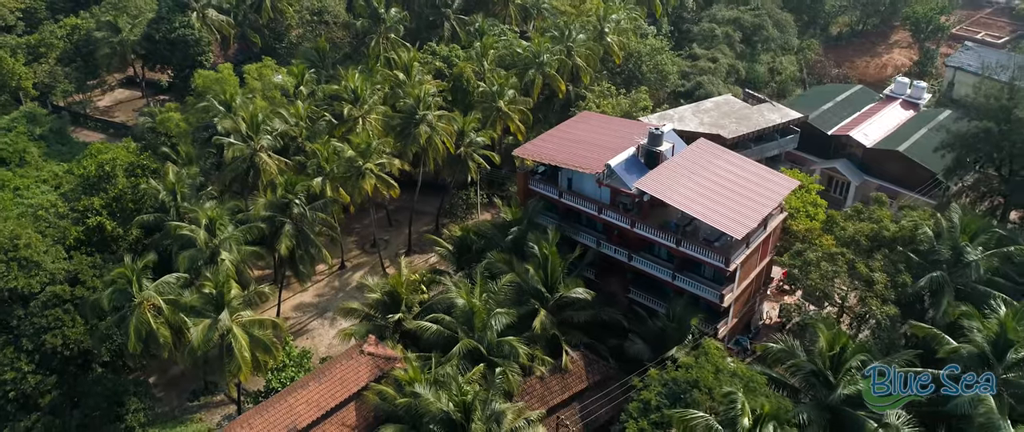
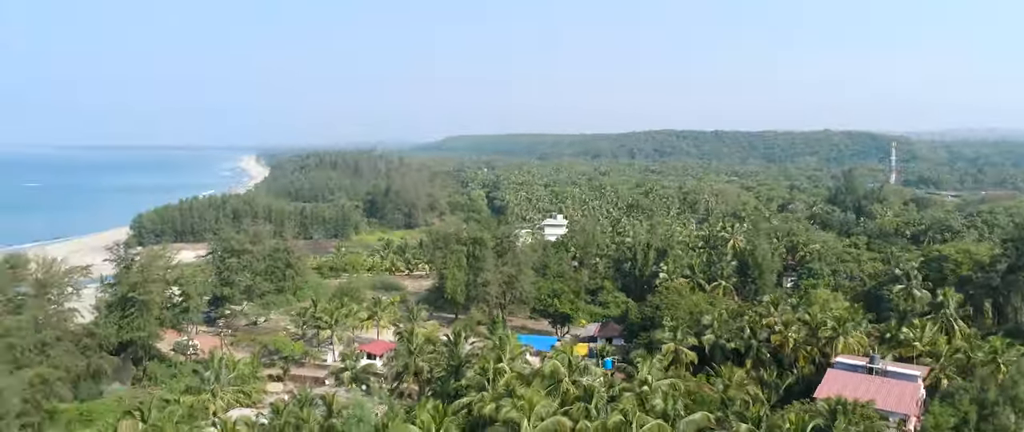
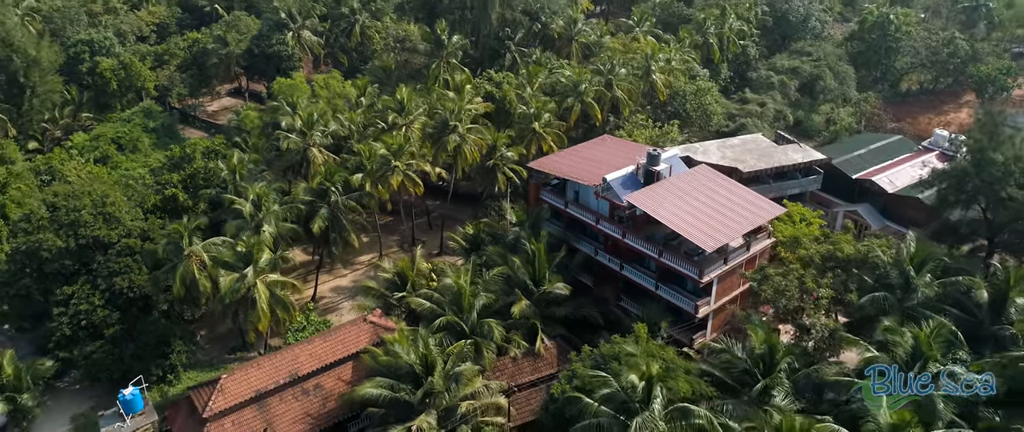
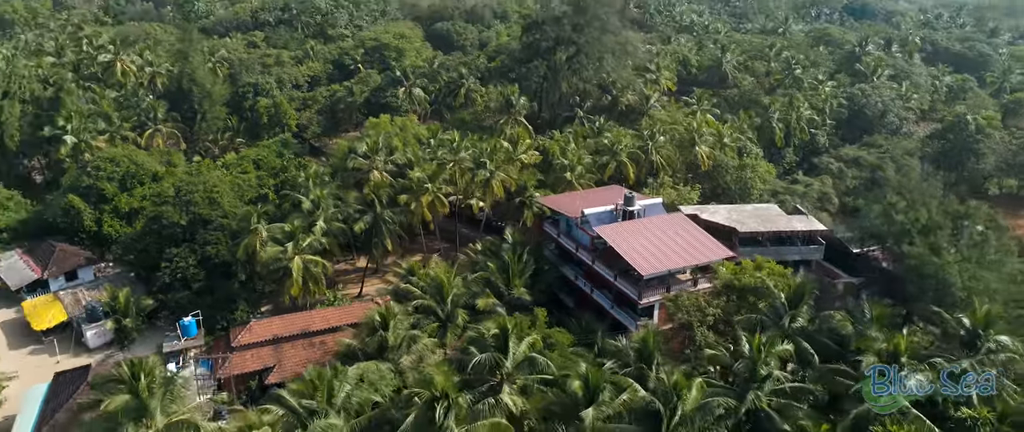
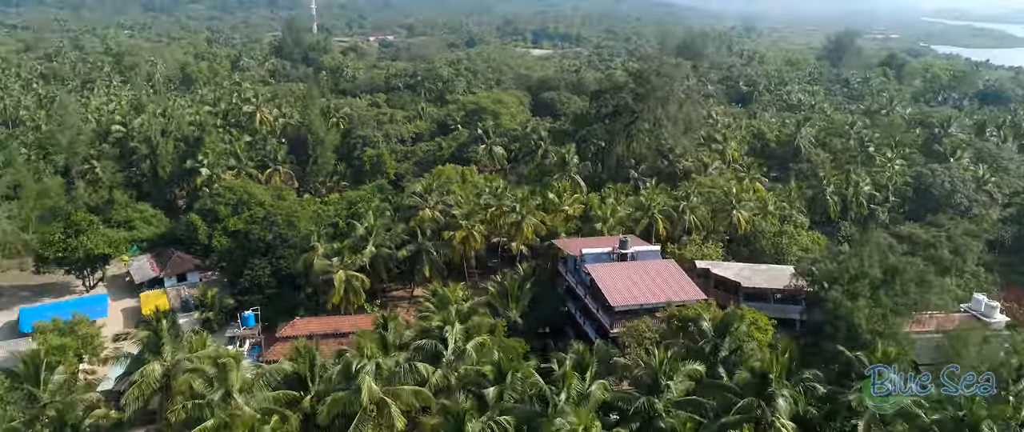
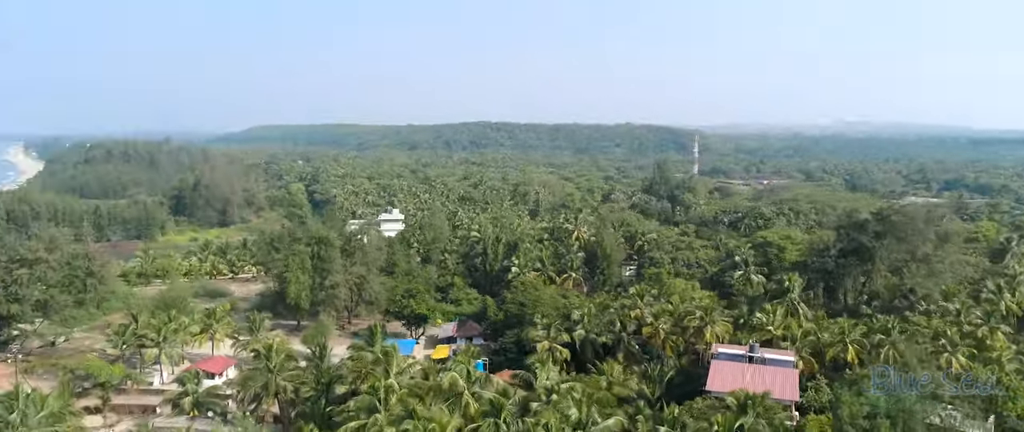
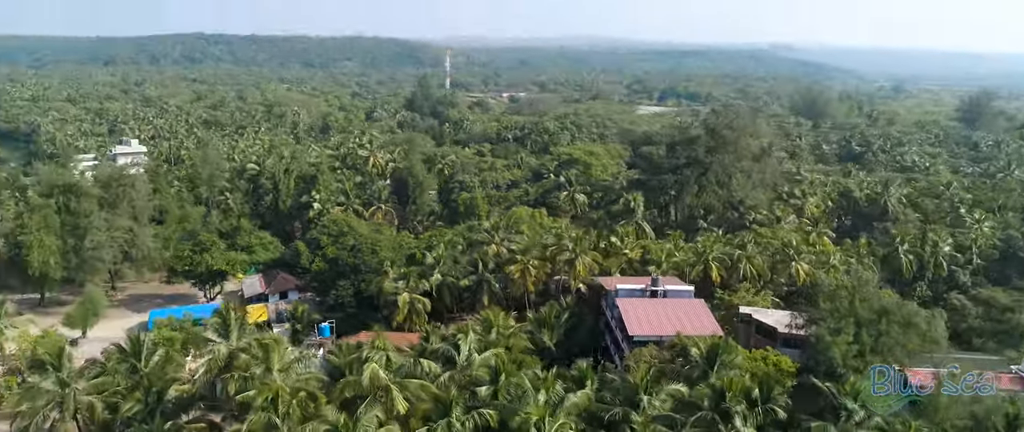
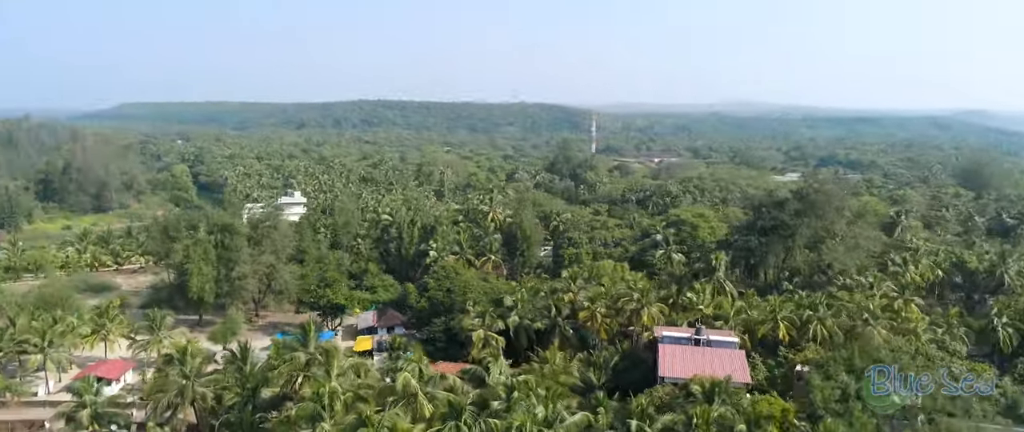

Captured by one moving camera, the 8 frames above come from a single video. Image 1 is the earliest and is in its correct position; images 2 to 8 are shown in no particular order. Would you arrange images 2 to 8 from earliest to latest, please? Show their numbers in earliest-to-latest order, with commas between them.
3, 4, 5, 7, 8, 6, 2
